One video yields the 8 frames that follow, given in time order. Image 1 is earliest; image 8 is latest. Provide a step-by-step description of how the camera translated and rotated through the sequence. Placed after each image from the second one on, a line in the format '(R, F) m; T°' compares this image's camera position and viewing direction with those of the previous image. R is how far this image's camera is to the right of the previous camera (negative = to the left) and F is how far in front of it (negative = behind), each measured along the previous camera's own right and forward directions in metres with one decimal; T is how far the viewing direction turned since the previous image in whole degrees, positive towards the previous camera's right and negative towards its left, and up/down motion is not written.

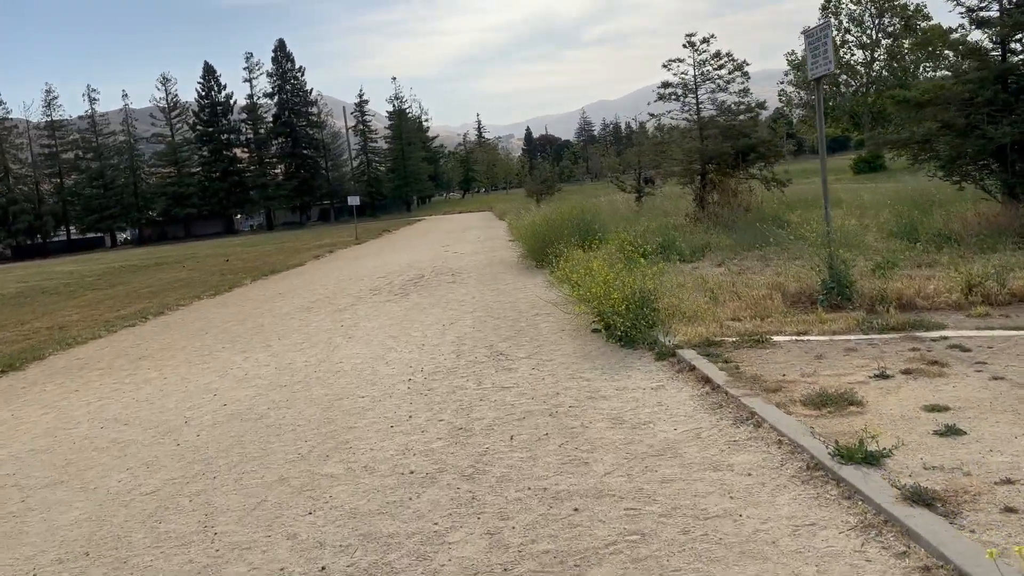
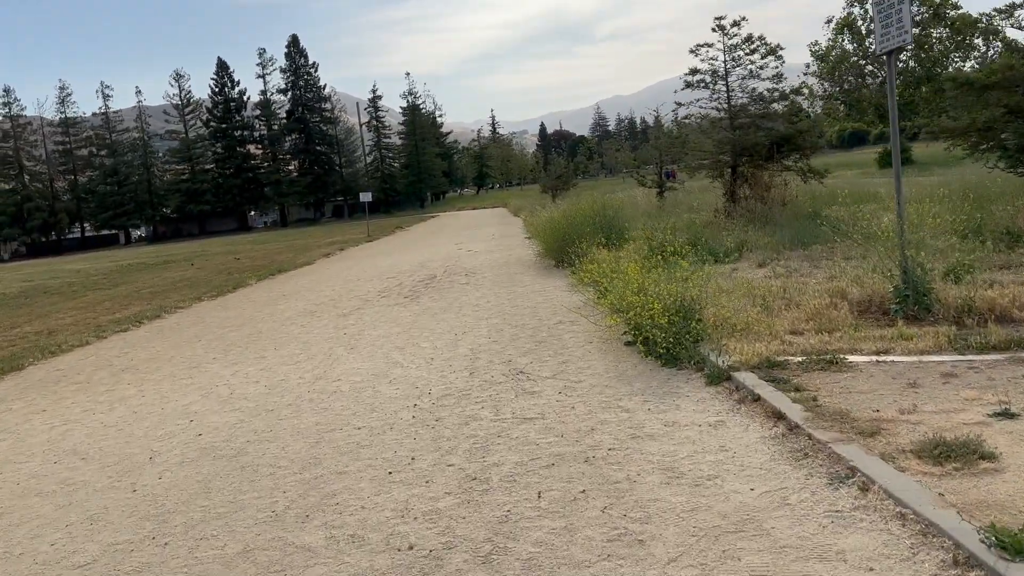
(-0.1, +0.9) m; -1°
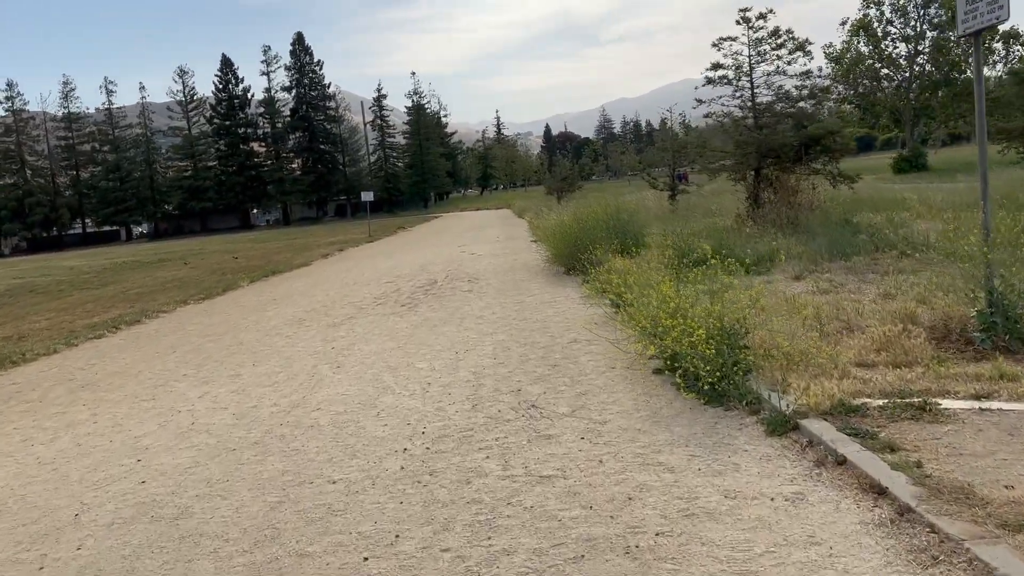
(-0.1, +1.0) m; 0°
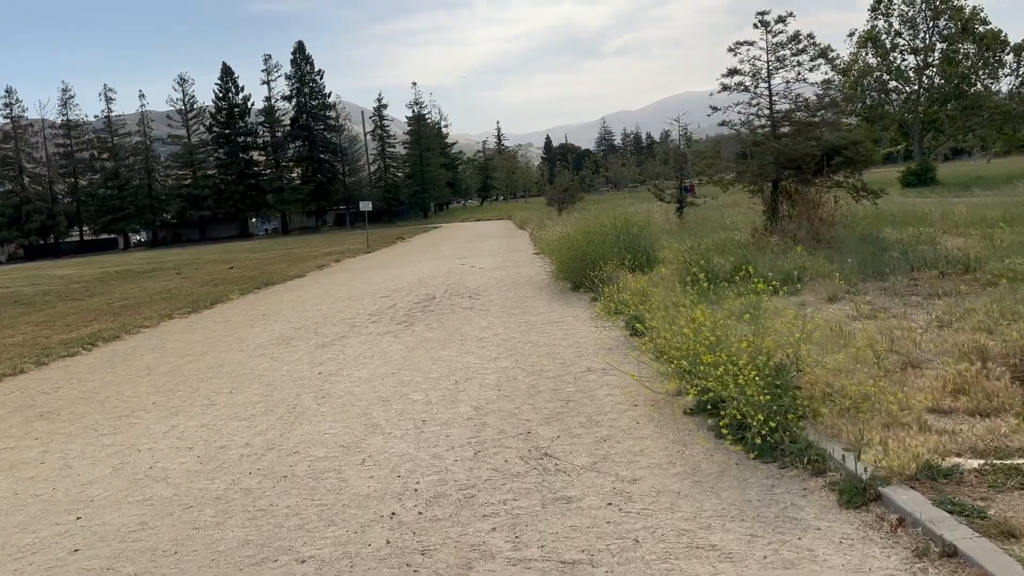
(-0.1, +0.8) m; 0°
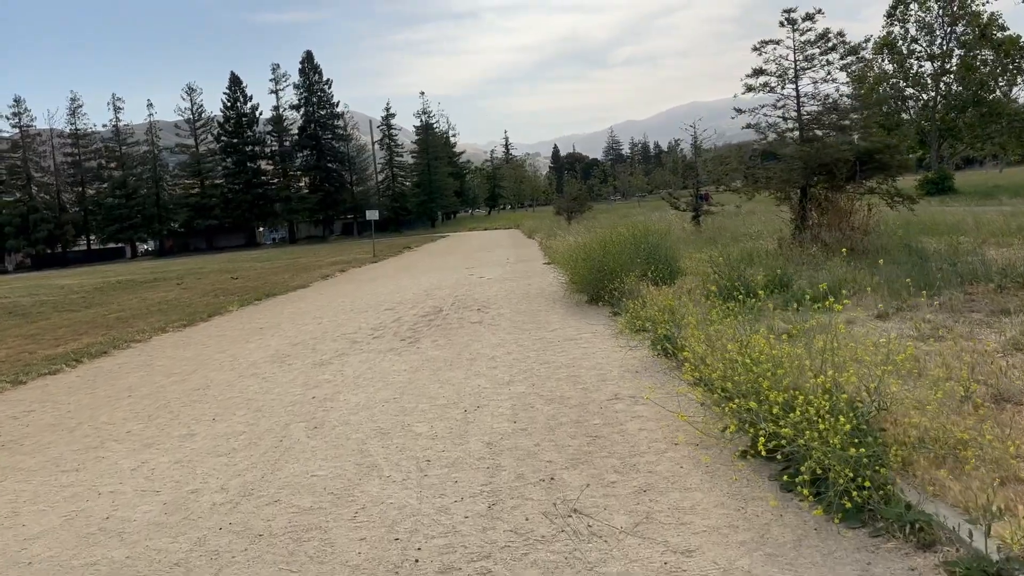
(-0.1, +0.7) m; -1°
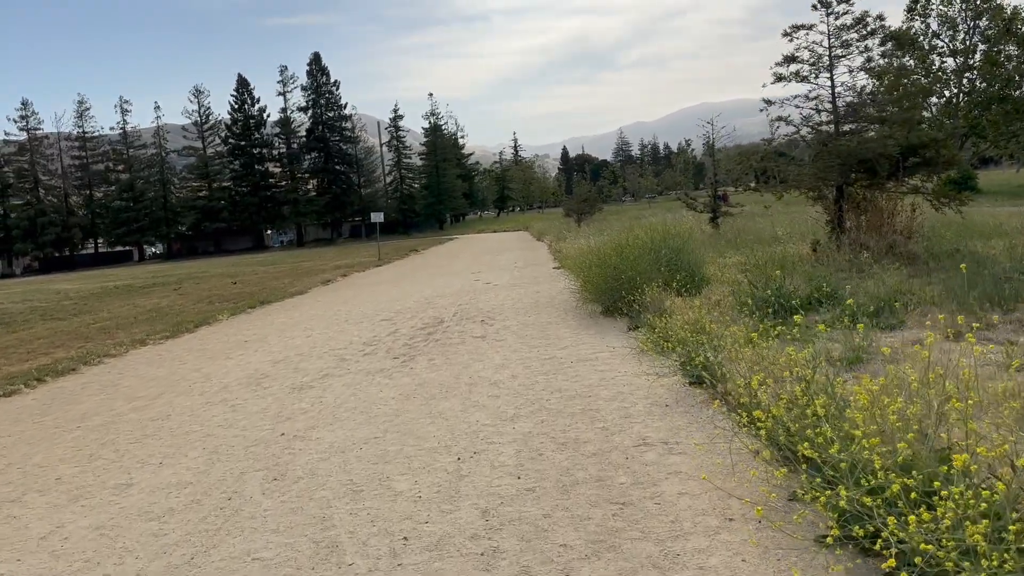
(0.0, +1.1) m; -1°
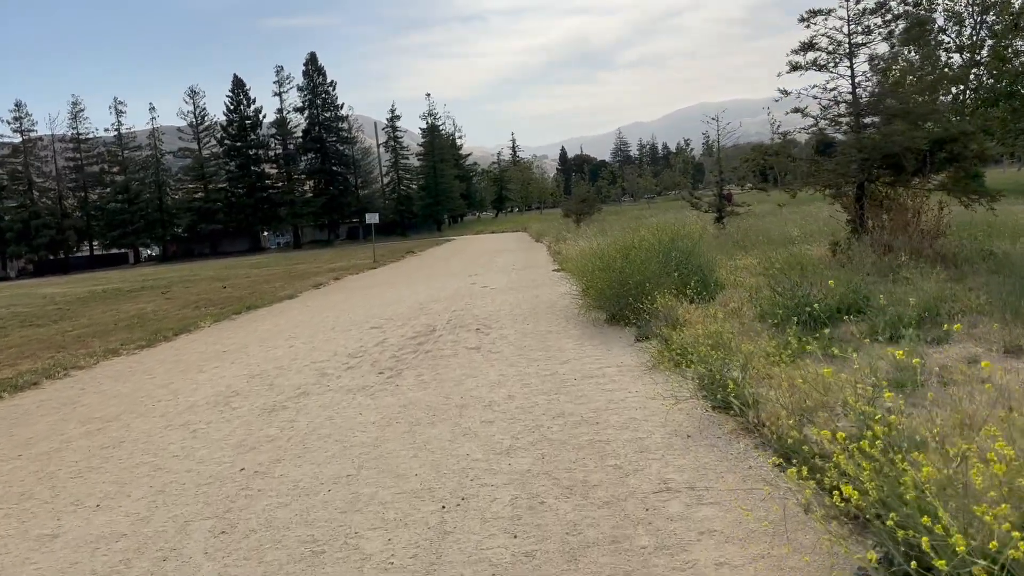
(0.0, +0.8) m; 0°
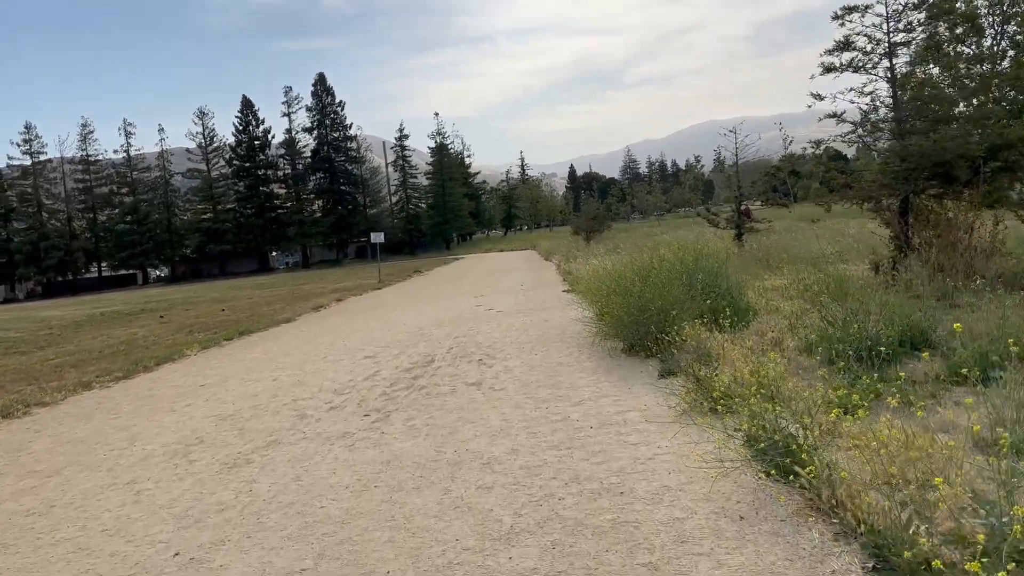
(0.0, +1.0) m; -1°
